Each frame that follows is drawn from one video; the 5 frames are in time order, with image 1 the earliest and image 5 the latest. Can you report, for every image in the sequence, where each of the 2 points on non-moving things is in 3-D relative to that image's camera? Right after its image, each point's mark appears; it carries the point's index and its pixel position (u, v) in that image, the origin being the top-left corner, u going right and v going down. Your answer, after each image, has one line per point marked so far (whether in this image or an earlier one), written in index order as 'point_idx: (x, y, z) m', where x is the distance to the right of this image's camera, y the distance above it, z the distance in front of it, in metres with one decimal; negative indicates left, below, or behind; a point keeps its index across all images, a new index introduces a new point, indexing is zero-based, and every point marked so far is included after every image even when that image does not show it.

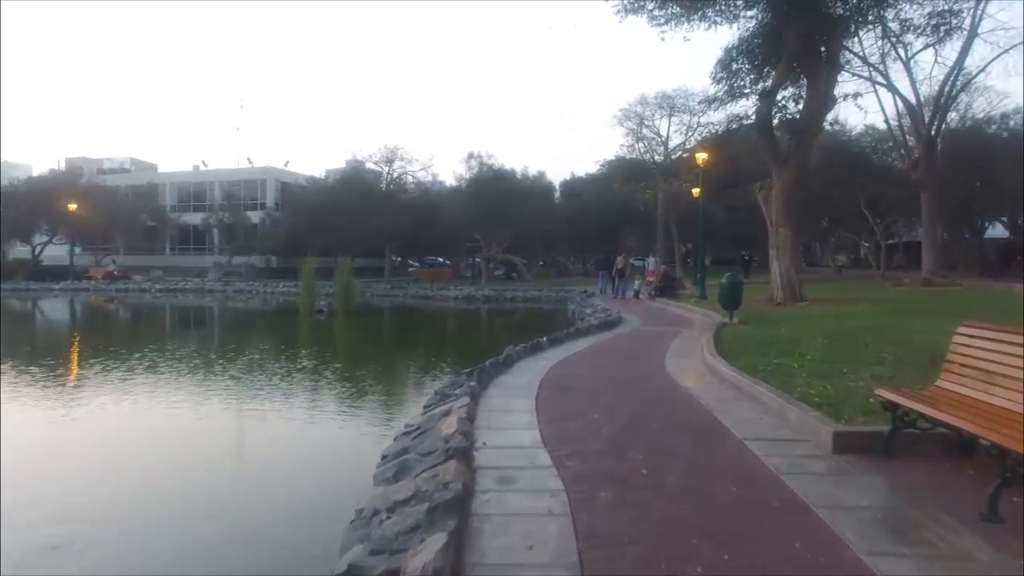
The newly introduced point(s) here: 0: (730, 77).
0: (+6.1, +6.0, +18.9) m
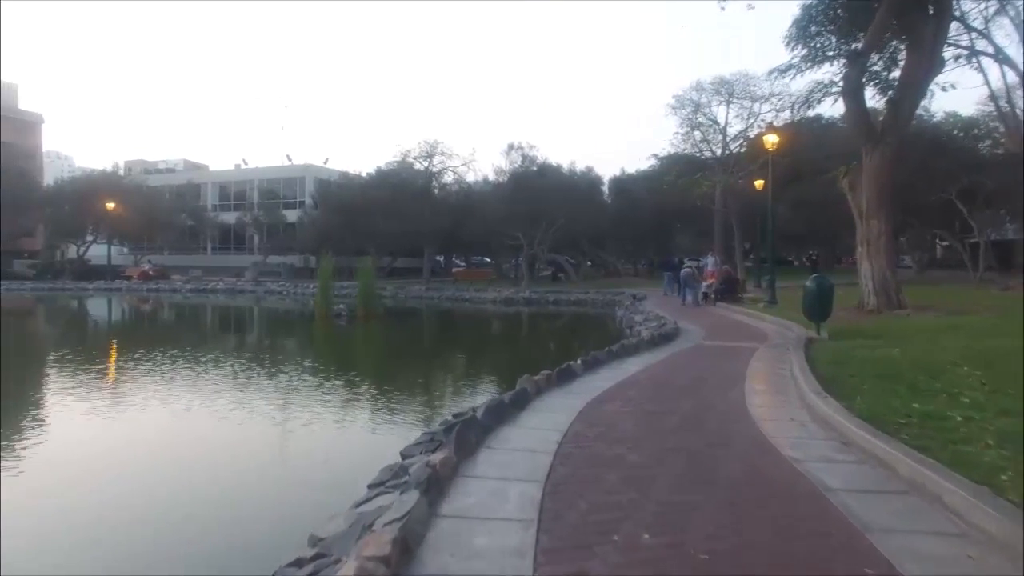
0: (+7.0, +5.9, +15.8) m
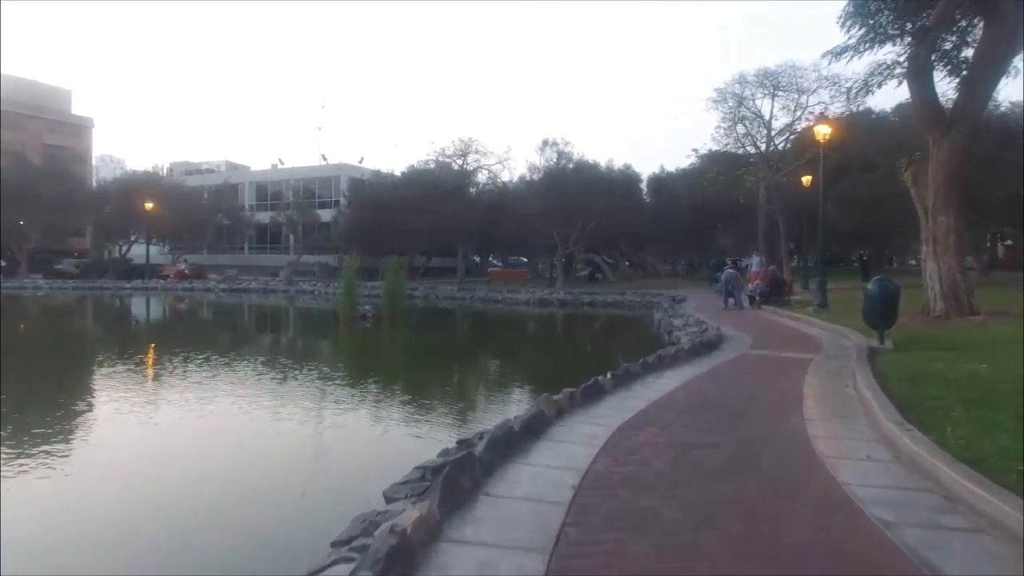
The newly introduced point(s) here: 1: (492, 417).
0: (+7.7, +5.8, +14.4) m
1: (-0.4, -2.6, +13.6) m
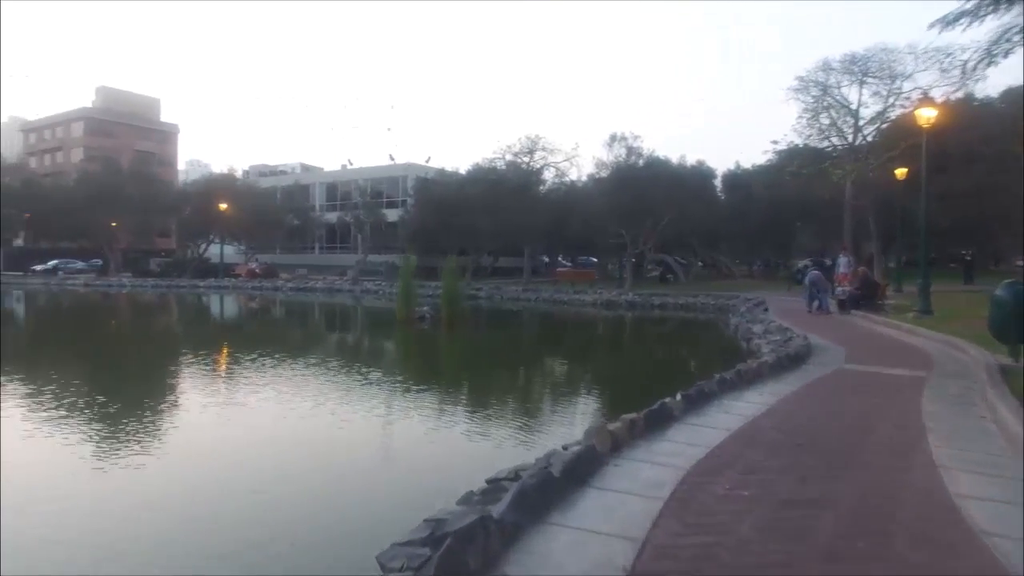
0: (+8.9, +5.7, +12.5) m
1: (+0.7, -2.7, +12.5) m
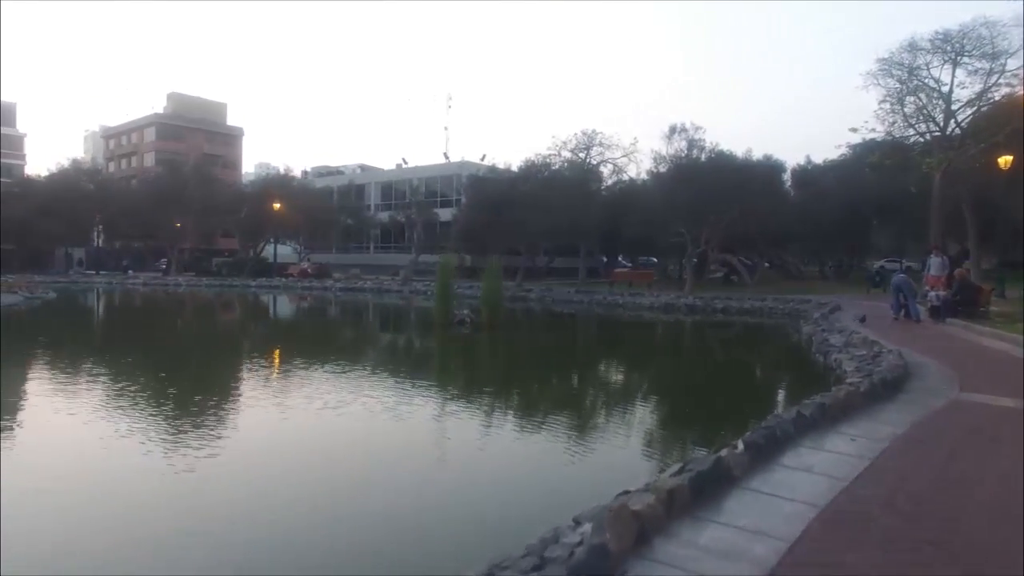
0: (+9.5, +5.6, +10.1) m
1: (+1.3, -2.7, +10.9) m
